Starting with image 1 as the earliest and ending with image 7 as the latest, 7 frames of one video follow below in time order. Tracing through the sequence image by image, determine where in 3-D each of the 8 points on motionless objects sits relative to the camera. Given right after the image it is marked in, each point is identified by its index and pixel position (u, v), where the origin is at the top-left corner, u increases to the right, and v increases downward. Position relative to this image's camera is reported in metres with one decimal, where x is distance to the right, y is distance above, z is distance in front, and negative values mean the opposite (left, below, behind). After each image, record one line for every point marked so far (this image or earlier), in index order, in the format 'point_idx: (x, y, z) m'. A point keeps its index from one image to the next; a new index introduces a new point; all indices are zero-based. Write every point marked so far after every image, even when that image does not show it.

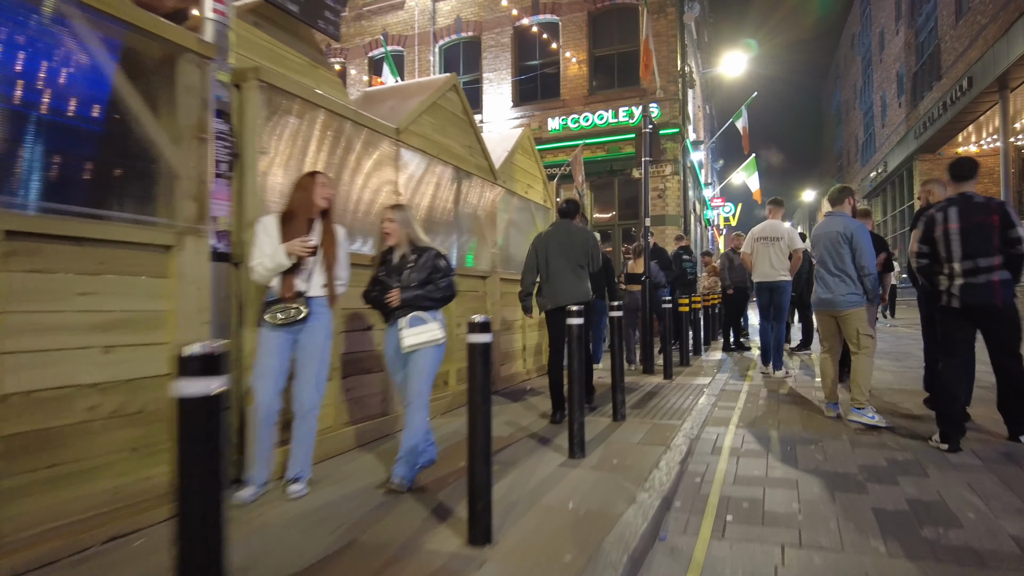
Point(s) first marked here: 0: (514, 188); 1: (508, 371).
0: (0.0, +1.2, +7.6) m
1: (-0.1, -0.9, +7.4) m
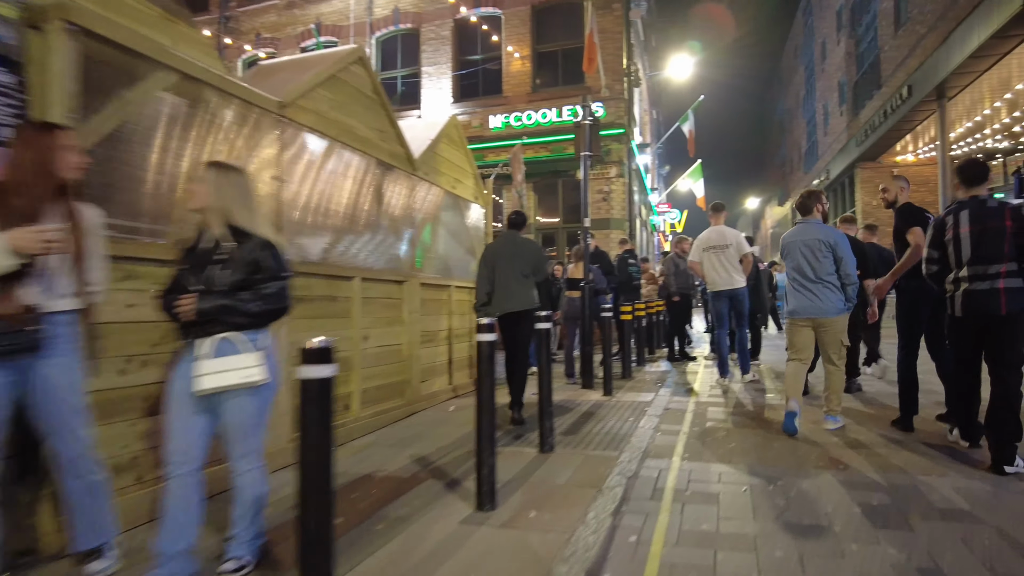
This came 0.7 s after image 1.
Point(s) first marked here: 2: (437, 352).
0: (-0.8, +1.1, +6.8) m
1: (-0.8, -1.0, +6.5) m
2: (-0.8, -0.6, +6.6) m
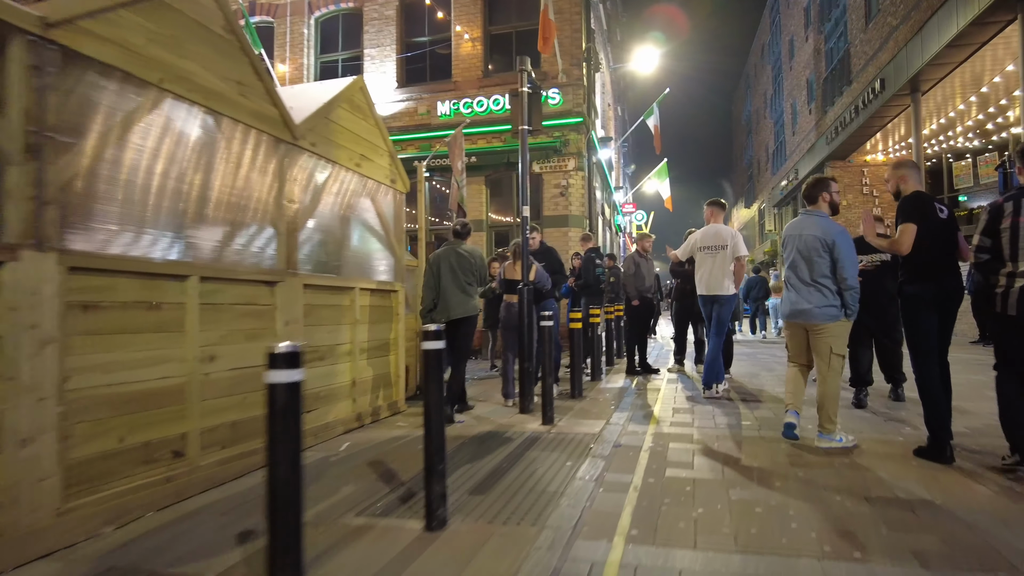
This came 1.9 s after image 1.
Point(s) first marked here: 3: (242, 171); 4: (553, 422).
0: (-1.5, +1.1, +5.4) m
1: (-1.5, -1.0, +5.1) m
2: (-1.5, -0.7, +5.3) m
3: (-1.8, +0.8, +4.4) m
4: (+0.3, -1.1, +5.3) m
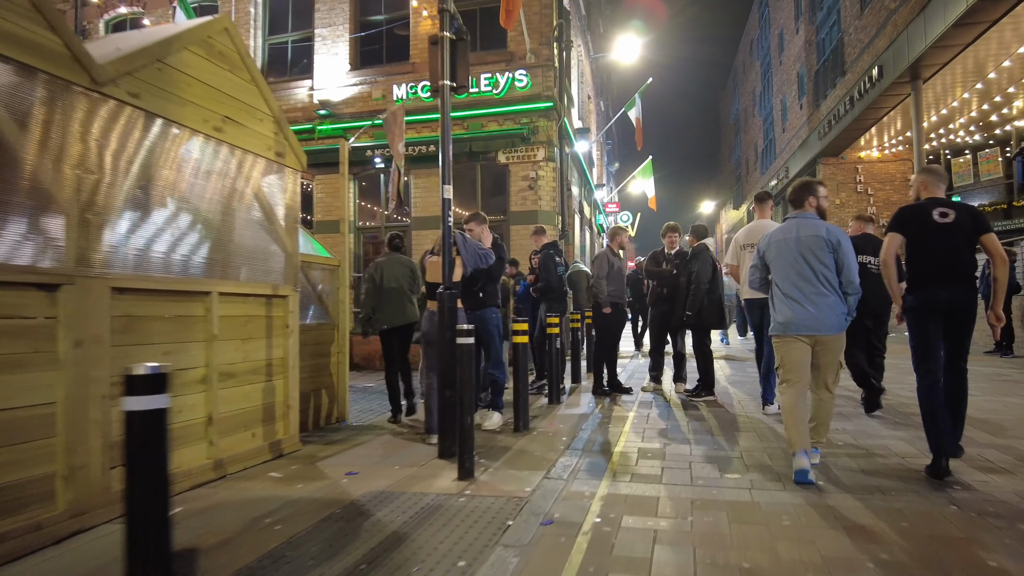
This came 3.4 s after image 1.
0: (-2.1, +1.1, +4.0) m
1: (-2.1, -1.1, +3.7) m
2: (-2.1, -0.7, +3.9) m
3: (-2.4, +0.8, +2.9) m
4: (-0.2, -1.1, +3.9) m
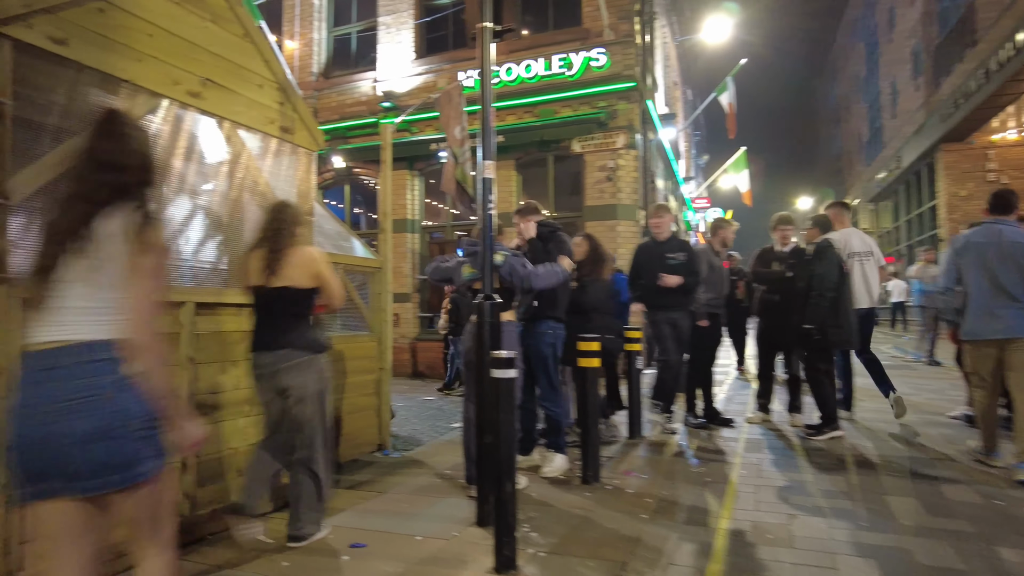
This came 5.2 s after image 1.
0: (-1.8, +1.0, +3.1) m
1: (-1.9, -1.1, +2.8) m
2: (-1.8, -0.8, +2.9) m
3: (-2.2, +0.7, +2.1) m
4: (0.0, -1.2, +2.7) m
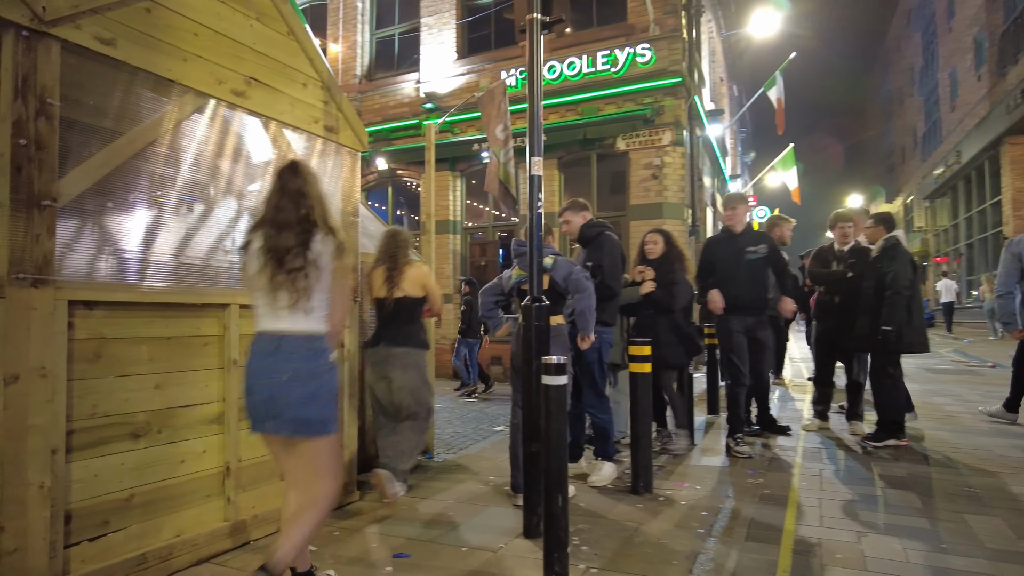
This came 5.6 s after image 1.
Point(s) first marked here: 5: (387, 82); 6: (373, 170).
0: (-1.6, +1.0, +3.1) m
1: (-1.6, -1.1, +2.8) m
2: (-1.6, -0.8, +2.9) m
3: (-2.1, +0.7, +2.1) m
4: (+0.2, -1.2, +2.6) m
5: (-2.5, +4.2, +13.1) m
6: (-2.8, +2.3, +12.8) m
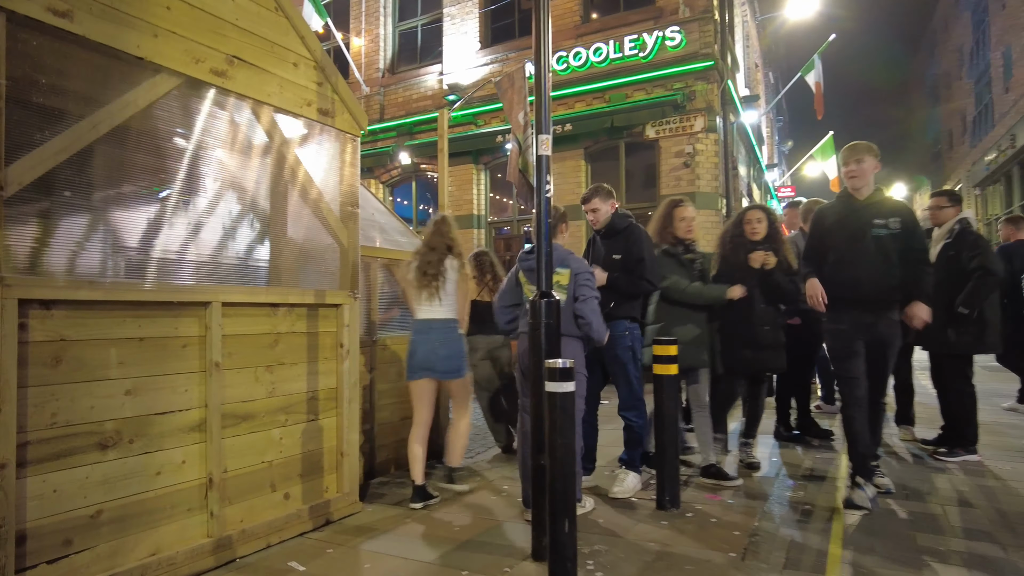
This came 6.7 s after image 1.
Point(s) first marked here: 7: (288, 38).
0: (-1.5, +1.0, +2.8) m
1: (-1.6, -1.1, +2.5) m
2: (-1.6, -0.7, +2.7) m
3: (-2.1, +0.7, +1.8) m
4: (+0.2, -1.2, +2.3) m
5: (-2.0, +4.2, +12.8) m
6: (-2.3, +2.4, +12.6) m
7: (-1.2, +1.3, +3.4) m
